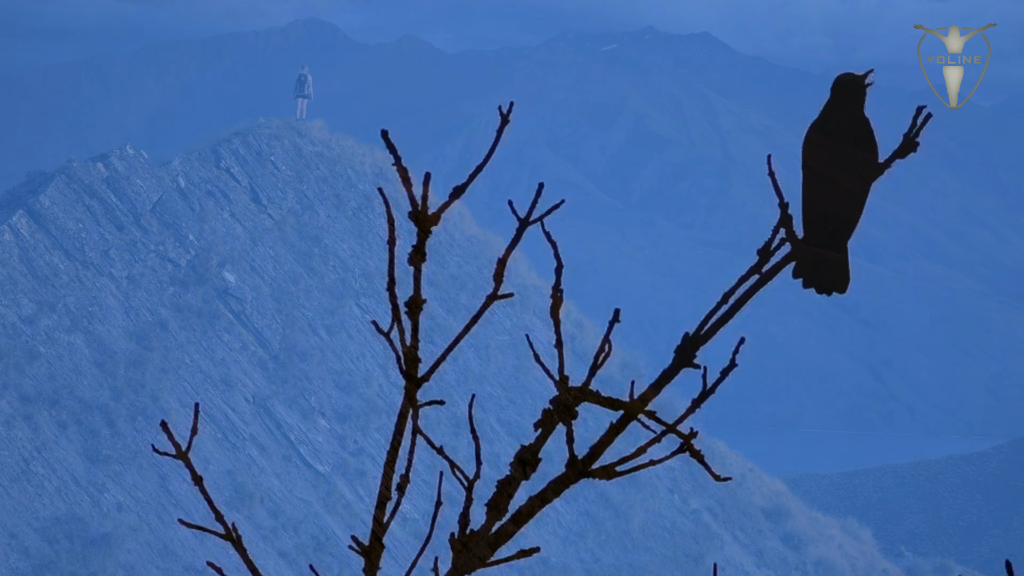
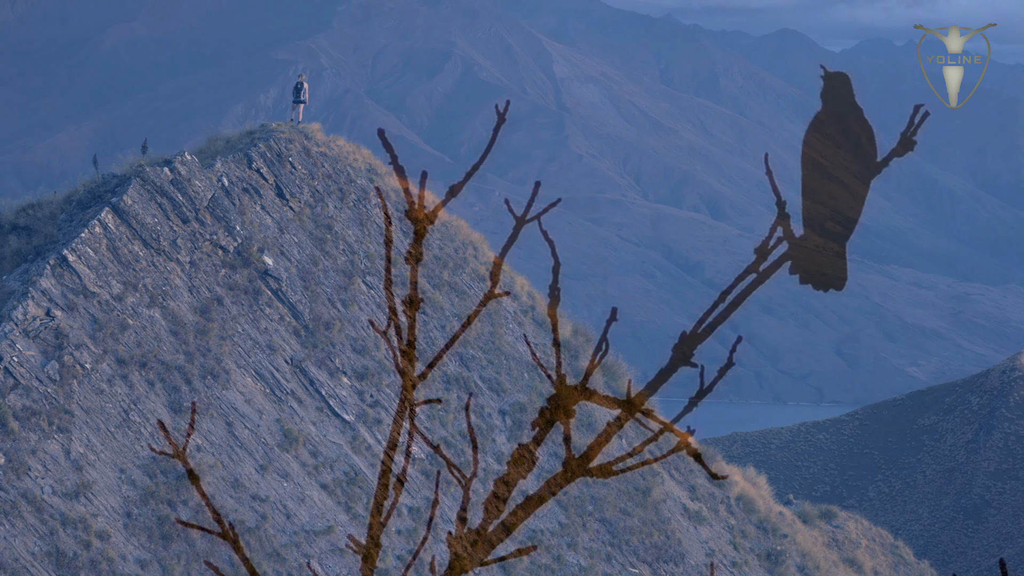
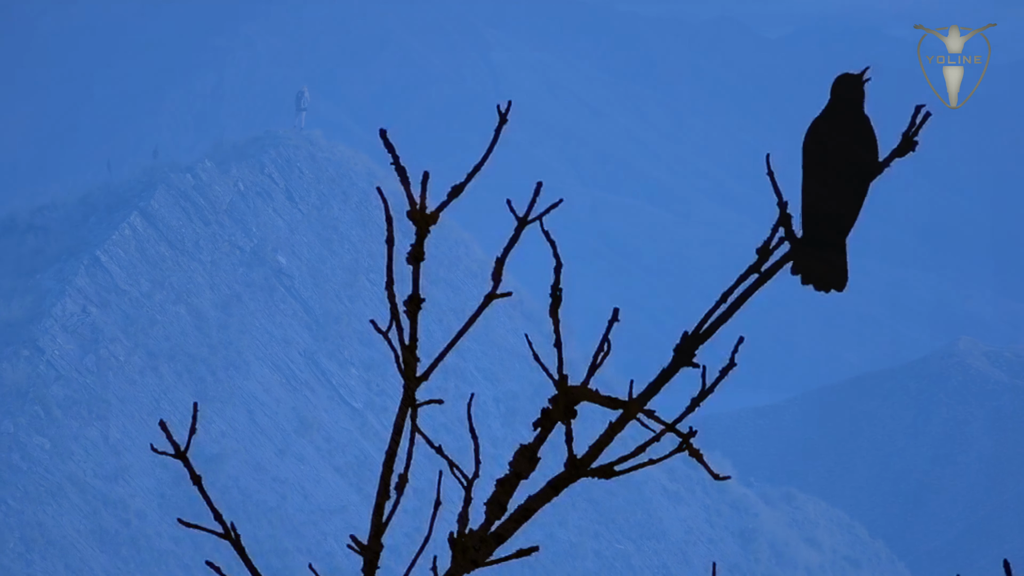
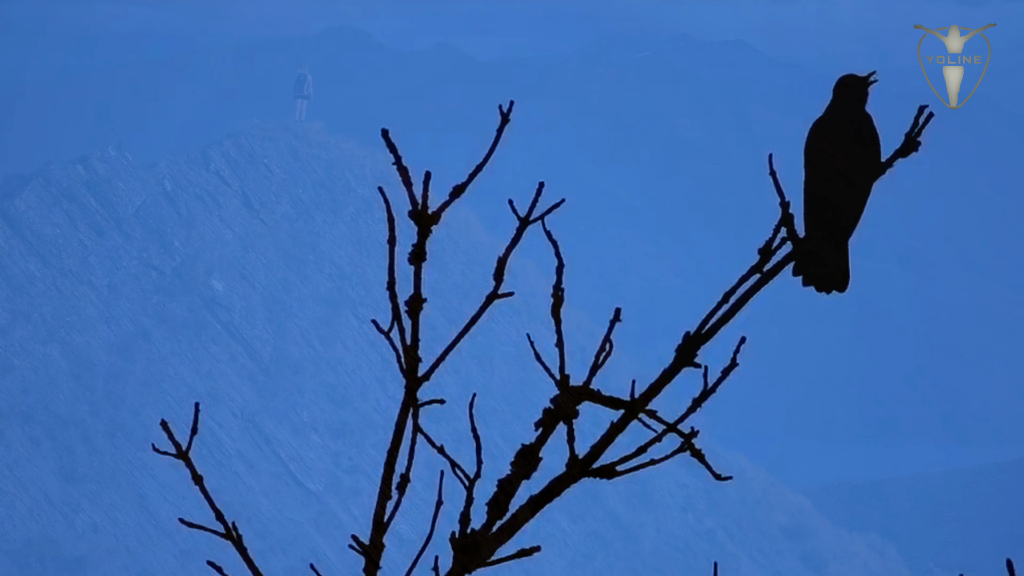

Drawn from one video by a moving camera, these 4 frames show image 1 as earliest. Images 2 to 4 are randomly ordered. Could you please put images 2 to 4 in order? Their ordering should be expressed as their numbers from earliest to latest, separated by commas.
4, 3, 2
